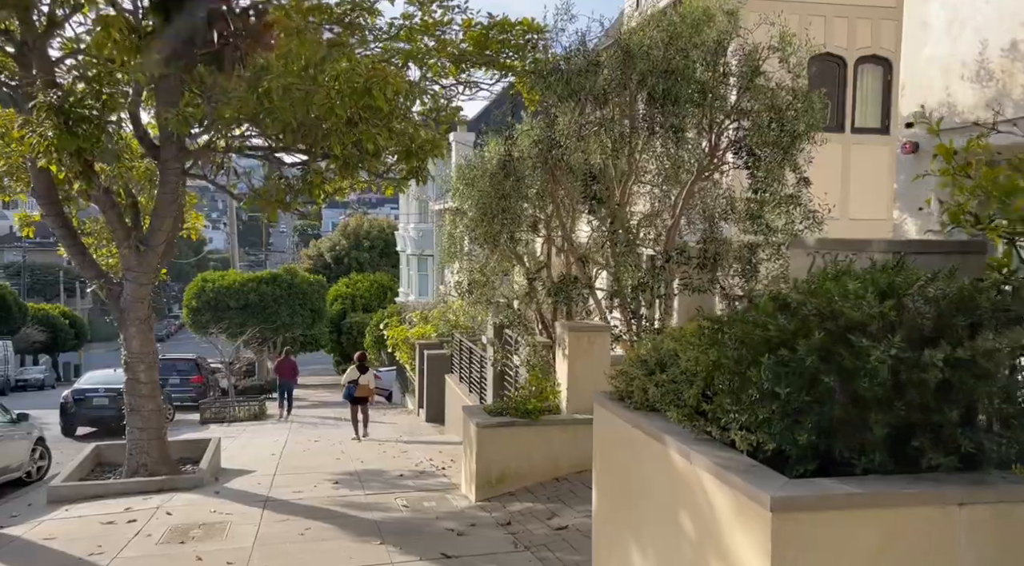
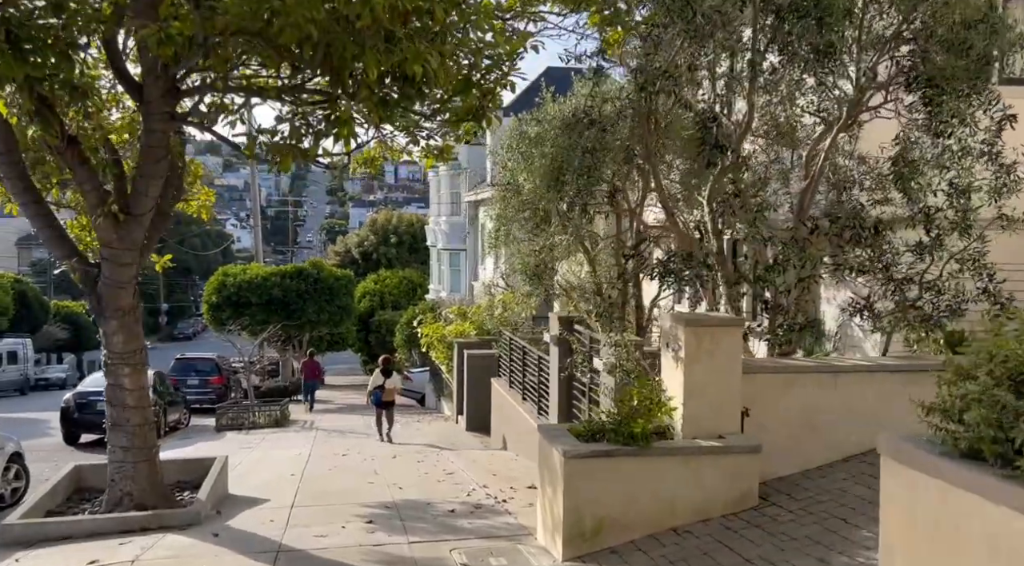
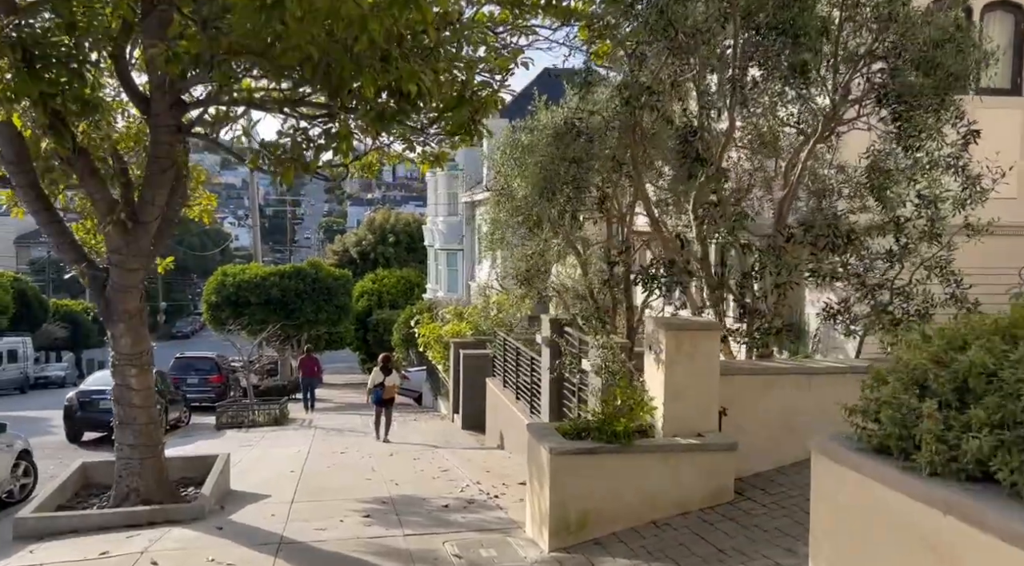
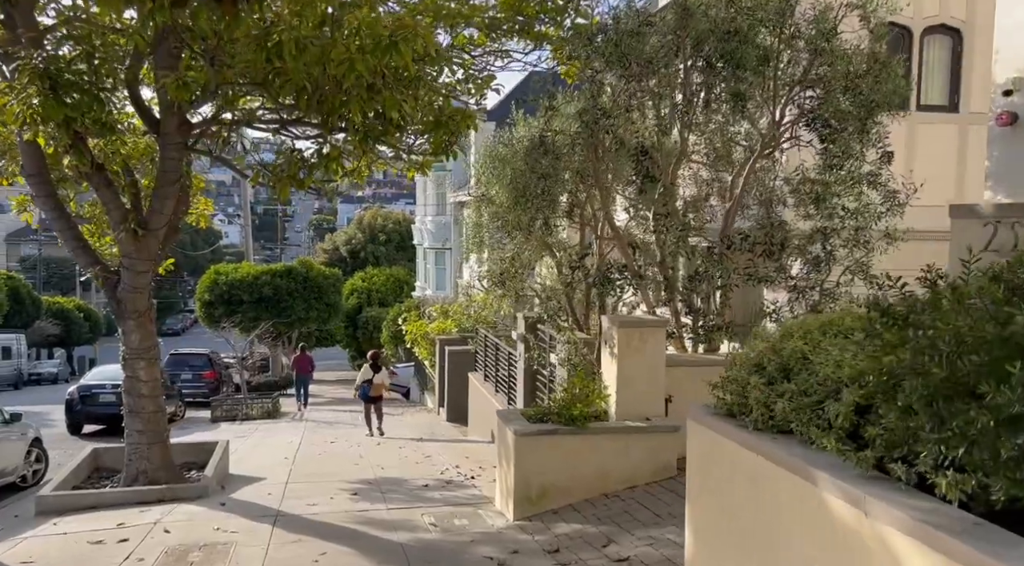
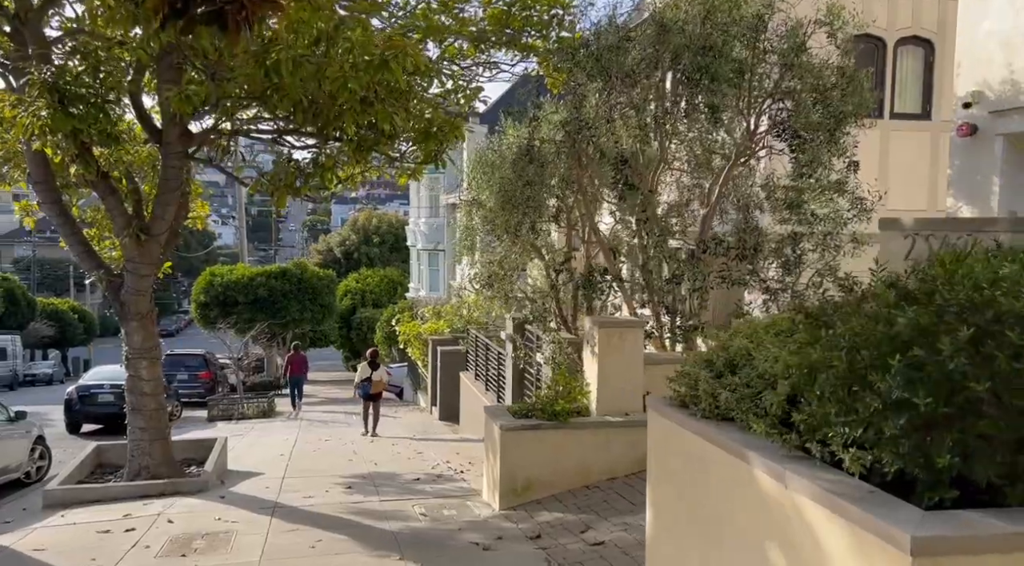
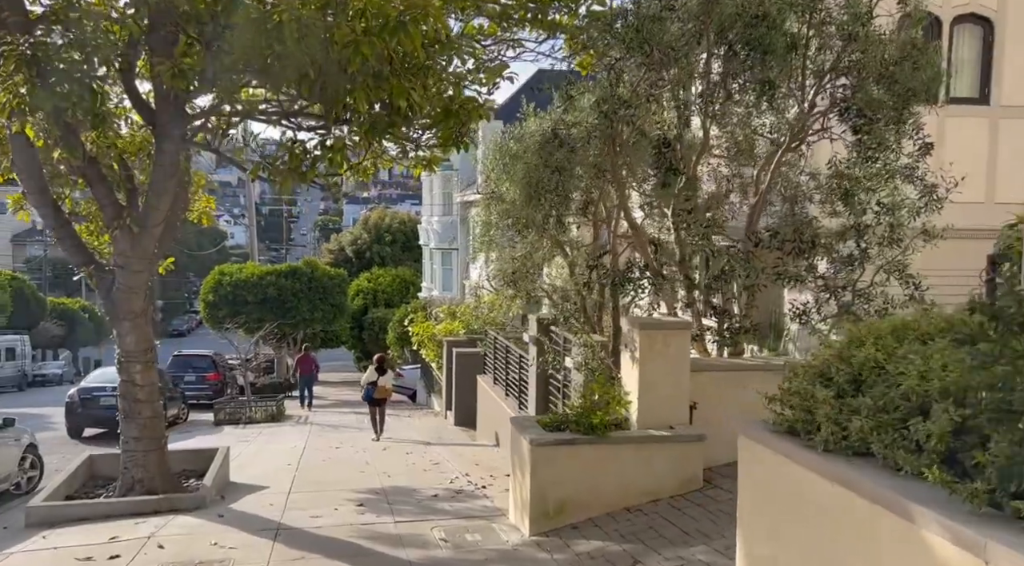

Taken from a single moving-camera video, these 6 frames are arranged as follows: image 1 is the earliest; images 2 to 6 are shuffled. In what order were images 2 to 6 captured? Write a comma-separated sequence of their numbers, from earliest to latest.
5, 4, 6, 3, 2
